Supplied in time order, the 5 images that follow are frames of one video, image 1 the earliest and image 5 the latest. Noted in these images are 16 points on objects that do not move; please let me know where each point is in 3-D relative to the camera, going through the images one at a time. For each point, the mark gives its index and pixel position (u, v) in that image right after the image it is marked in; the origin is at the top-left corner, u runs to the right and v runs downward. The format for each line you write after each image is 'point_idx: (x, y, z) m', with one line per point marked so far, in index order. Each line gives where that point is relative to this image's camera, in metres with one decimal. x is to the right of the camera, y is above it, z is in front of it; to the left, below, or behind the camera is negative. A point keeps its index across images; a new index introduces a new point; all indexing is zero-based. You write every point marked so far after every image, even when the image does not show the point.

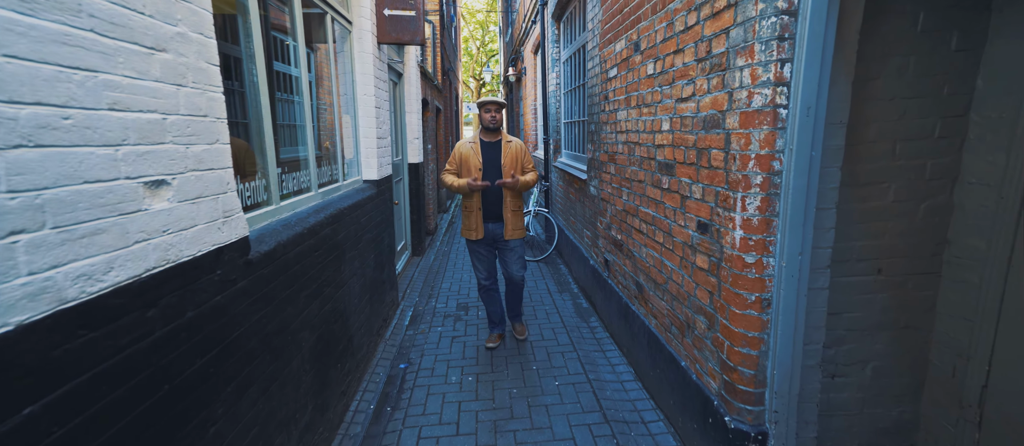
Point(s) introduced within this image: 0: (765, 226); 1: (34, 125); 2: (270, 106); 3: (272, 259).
0: (+1.0, 0.0, +1.9) m
1: (-0.9, +0.2, +1.0) m
2: (-1.2, +0.6, +2.5) m
3: (-1.0, -0.2, +2.1) m
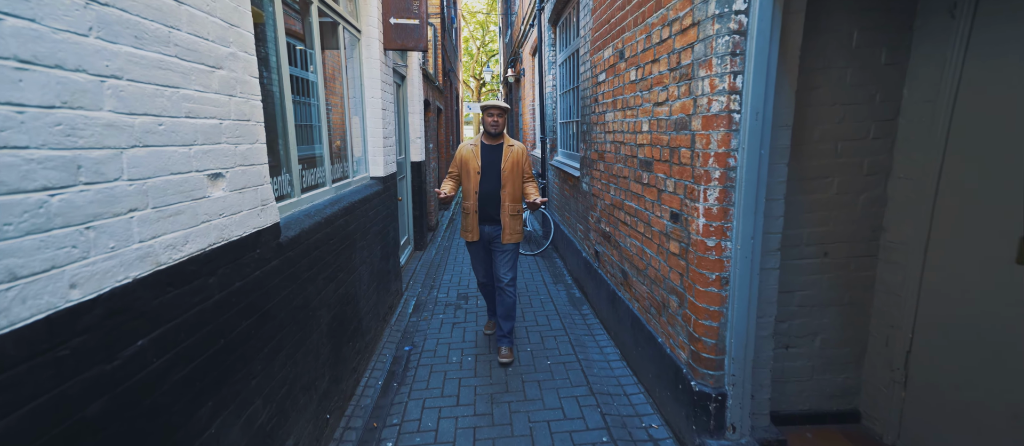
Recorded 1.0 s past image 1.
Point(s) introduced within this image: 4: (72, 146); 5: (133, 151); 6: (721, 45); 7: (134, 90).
0: (+1.0, 0.0, +2.3) m
1: (-1.0, +0.2, +1.3) m
2: (-1.2, +0.7, +2.8) m
3: (-1.0, -0.1, +2.4) m
4: (-0.9, +0.2, +1.1) m
5: (-1.0, +0.2, +1.2) m
6: (+0.9, +0.8, +2.1) m
7: (-1.0, +0.3, +1.3) m
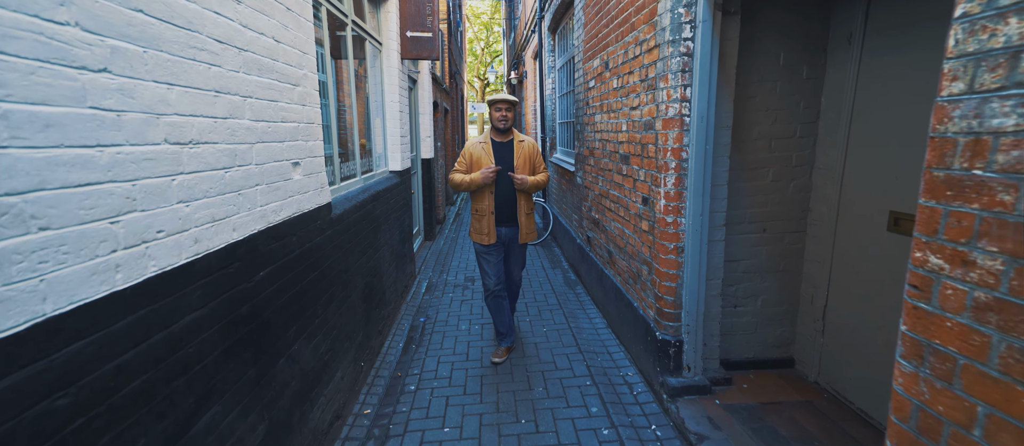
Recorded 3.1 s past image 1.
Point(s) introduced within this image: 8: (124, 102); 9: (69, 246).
0: (+1.0, +0.2, +2.9) m
1: (-1.0, +0.4, +2.0) m
2: (-1.2, +0.8, +3.5) m
3: (-1.0, 0.0, +3.1) m
4: (-0.9, +0.3, +1.7) m
5: (-1.0, +0.3, +1.9) m
6: (+0.9, +0.9, +2.8) m
7: (-1.0, +0.5, +1.9) m
8: (-0.9, +0.3, +1.2) m
9: (-0.9, 0.0, +1.0) m
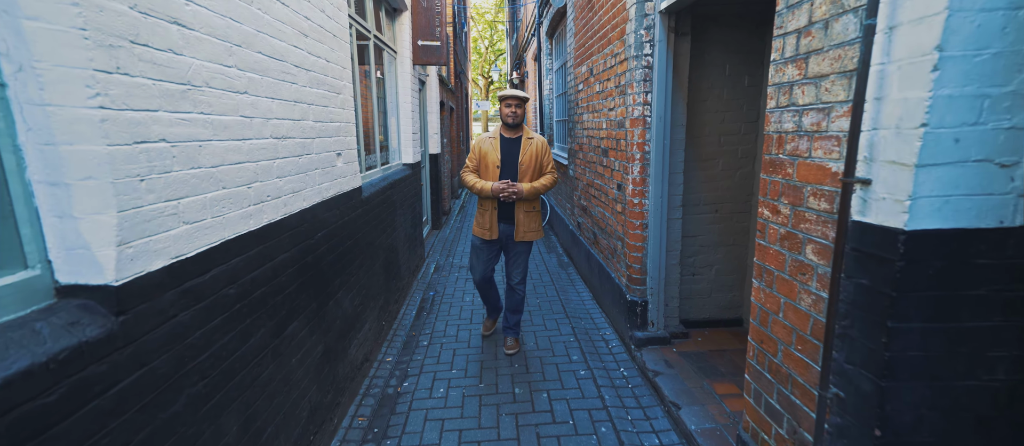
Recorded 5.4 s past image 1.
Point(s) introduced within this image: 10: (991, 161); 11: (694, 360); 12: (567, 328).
0: (+0.9, +0.3, +3.6) m
1: (-1.0, +0.5, +2.6) m
2: (-1.3, +0.9, +4.2) m
3: (-1.1, +0.2, +3.7) m
4: (-1.0, +0.4, +2.4) m
5: (-1.0, +0.4, +2.6) m
6: (+0.9, +1.0, +3.4) m
7: (-1.0, +0.6, +2.6) m
8: (-0.9, +0.4, +1.8) m
9: (-0.9, +0.1, +1.7) m
10: (+1.0, +0.1, +1.1) m
11: (+1.2, -0.9, +3.3) m
12: (+0.5, -0.9, +4.3) m
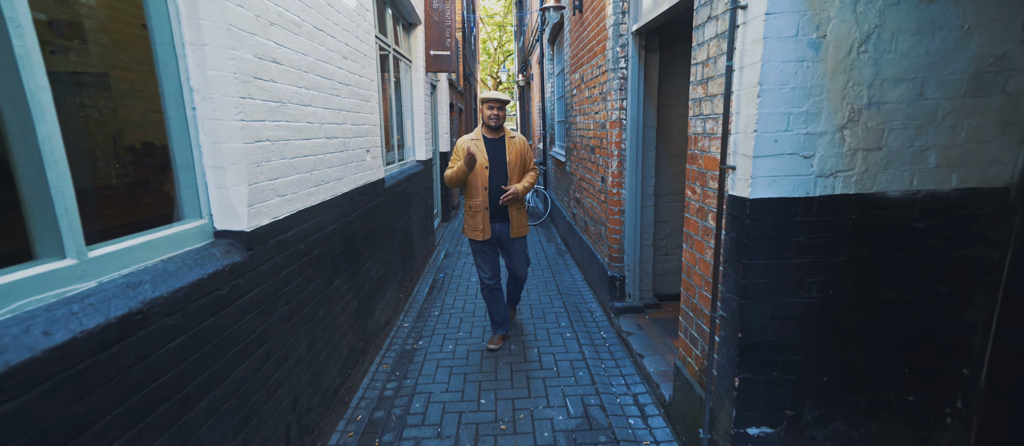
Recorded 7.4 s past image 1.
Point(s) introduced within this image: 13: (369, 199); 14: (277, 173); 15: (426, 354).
0: (+0.9, +0.4, +4.2) m
1: (-1.0, +0.6, +3.3) m
2: (-1.3, +1.0, +4.8) m
3: (-1.1, +0.3, +4.4) m
4: (-1.0, +0.5, +3.0) m
5: (-1.0, +0.5, +3.2) m
6: (+0.8, +1.1, +4.0) m
7: (-1.0, +0.7, +3.2) m
8: (-1.0, +0.5, +2.5) m
9: (-1.0, +0.2, +2.3) m
10: (+1.0, +0.2, +1.7) m
11: (+1.2, -0.8, +4.0) m
12: (+0.5, -0.8, +4.9) m
13: (-1.0, +0.2, +3.6) m
14: (-1.0, +0.2, +2.0) m
15: (-0.7, -1.0, +3.8) m
